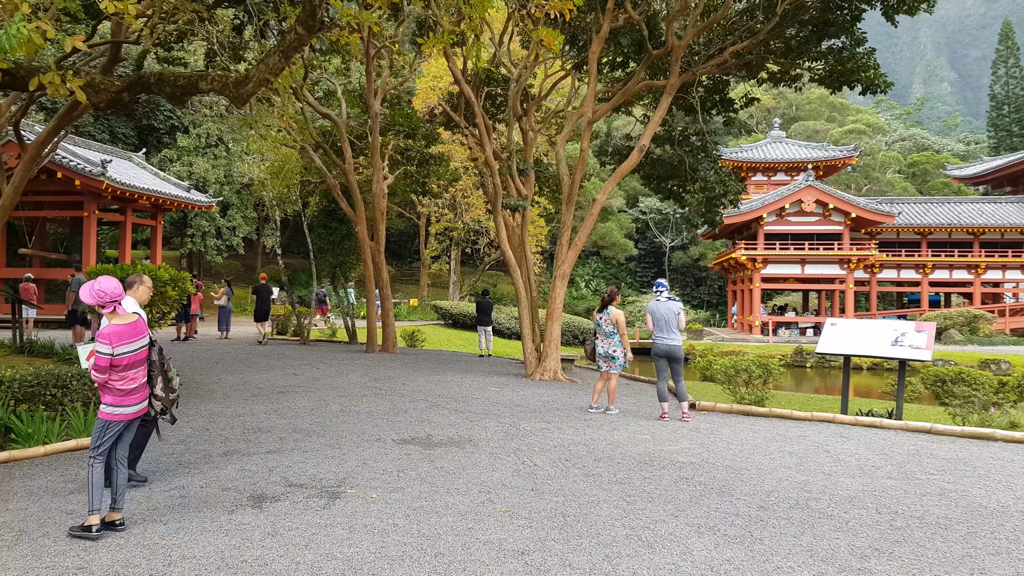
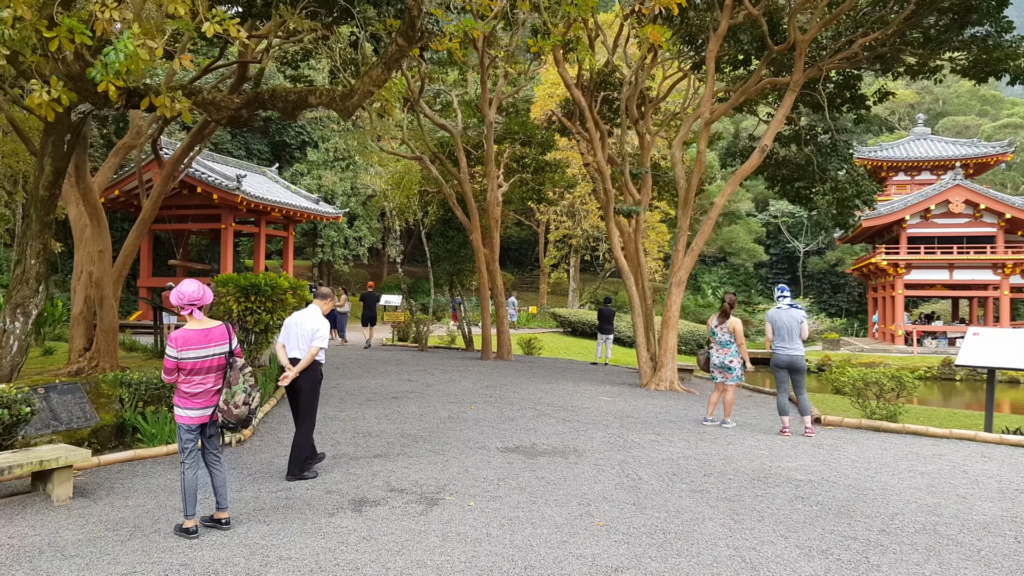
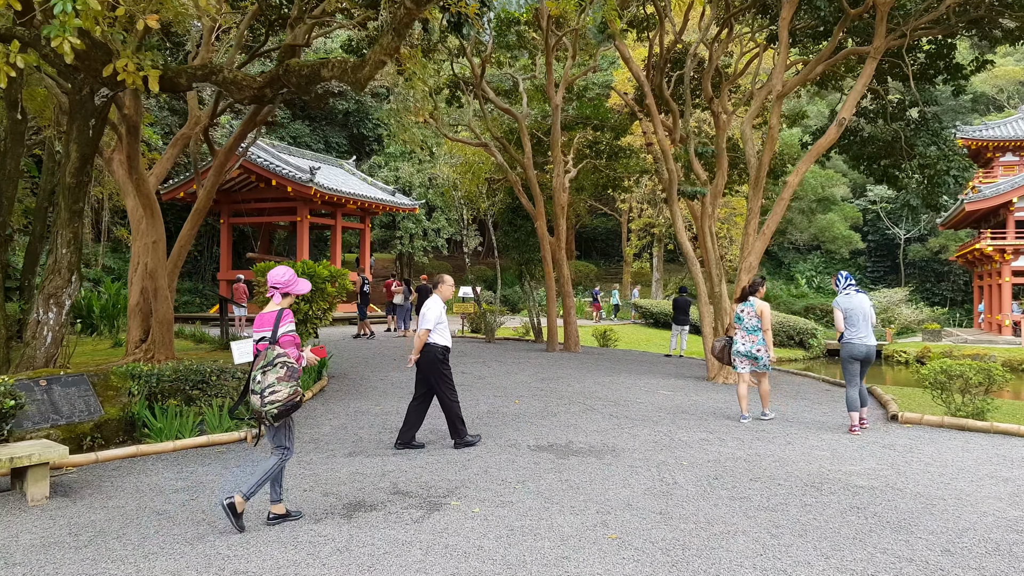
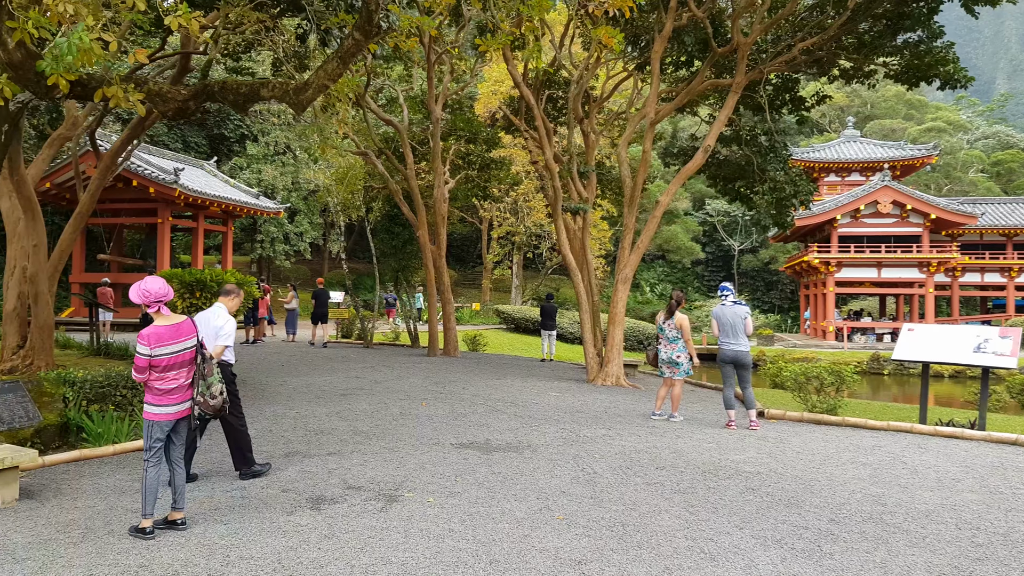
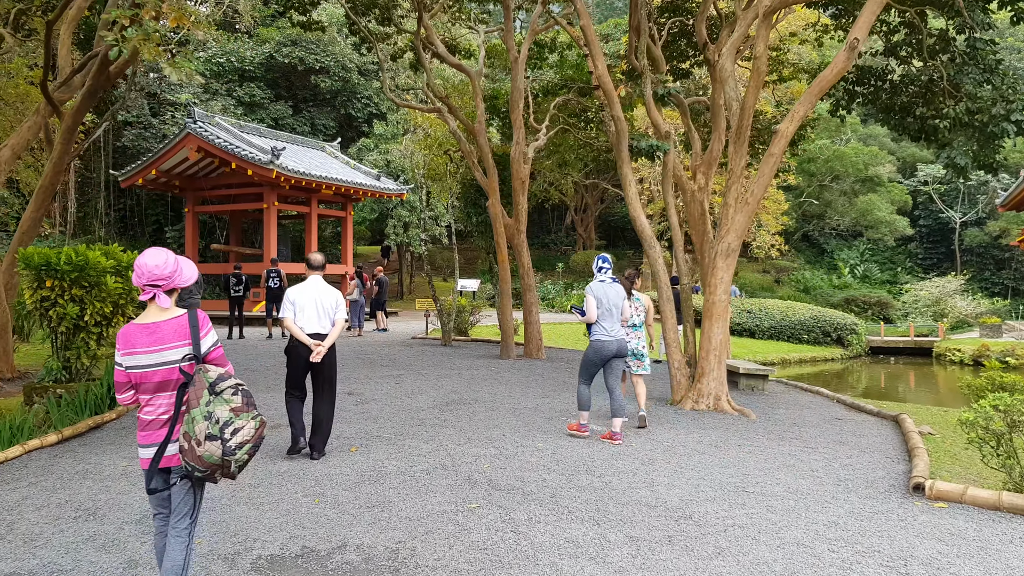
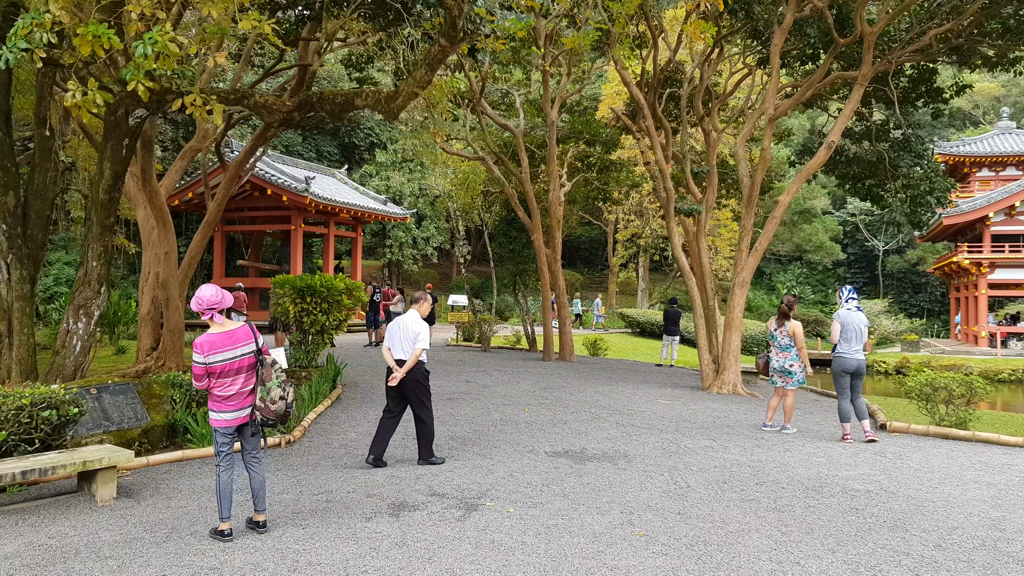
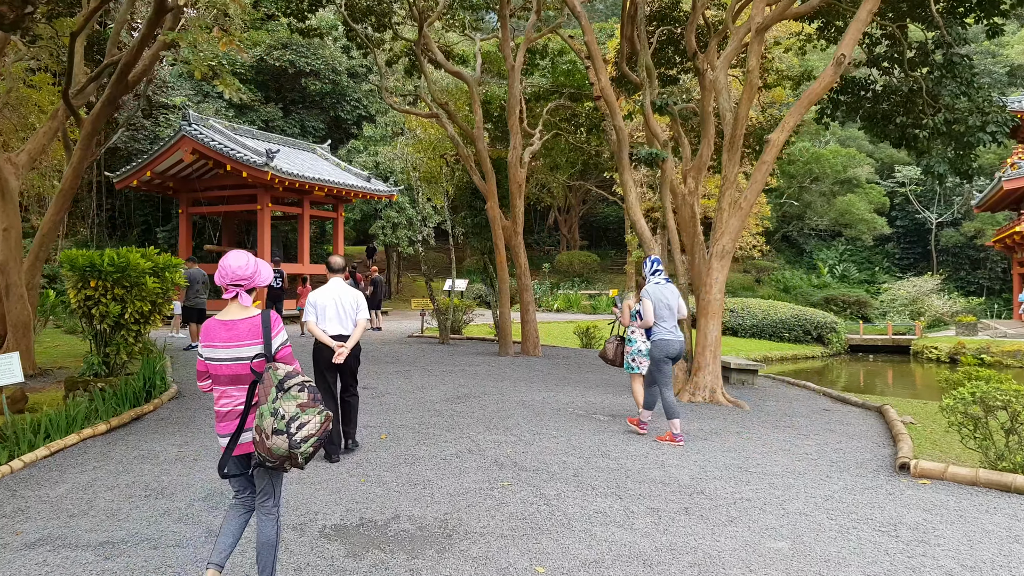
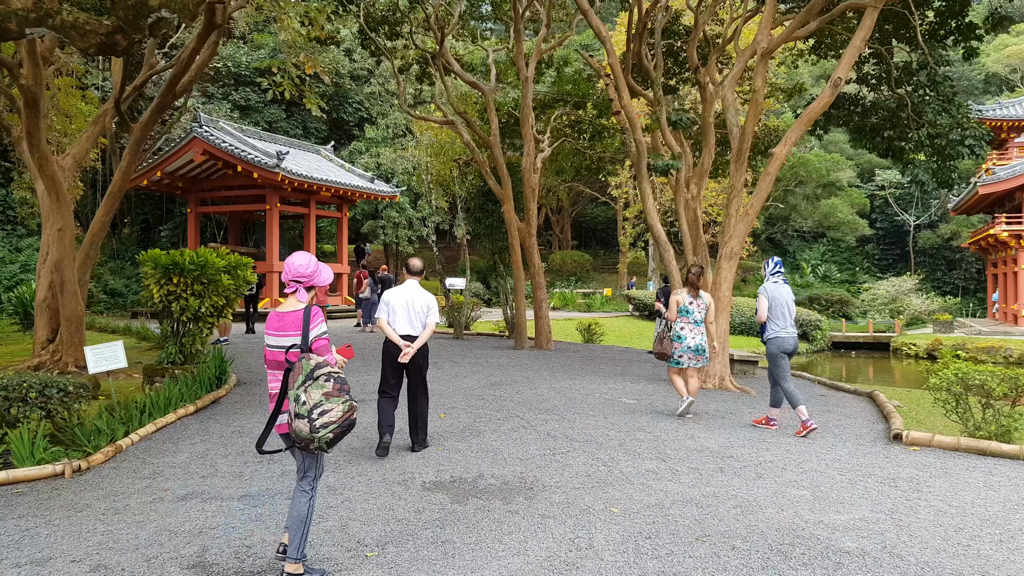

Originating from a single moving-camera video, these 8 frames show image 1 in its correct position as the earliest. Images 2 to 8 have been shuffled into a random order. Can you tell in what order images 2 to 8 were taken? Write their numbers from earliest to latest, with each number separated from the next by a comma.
4, 2, 6, 3, 8, 7, 5
